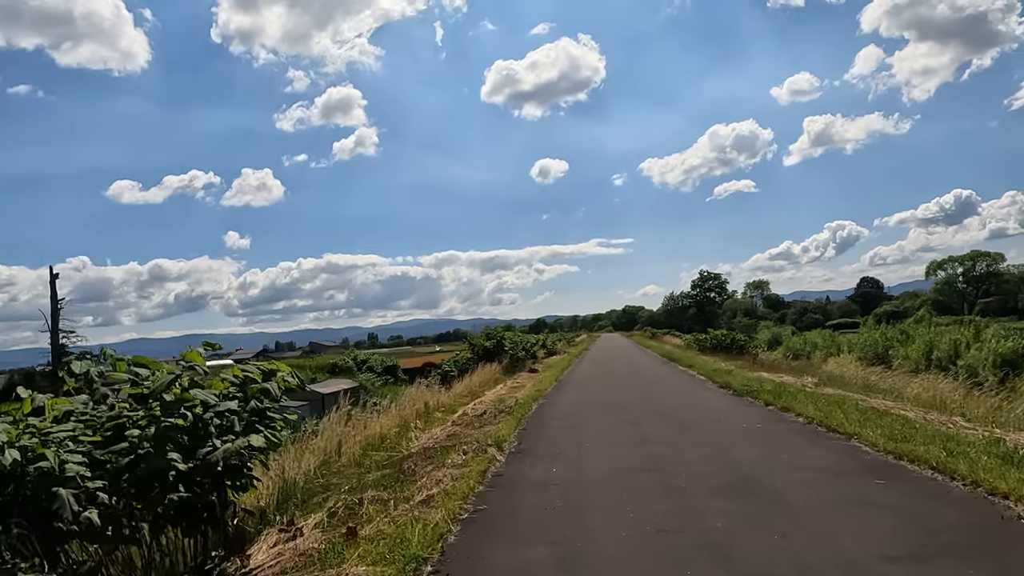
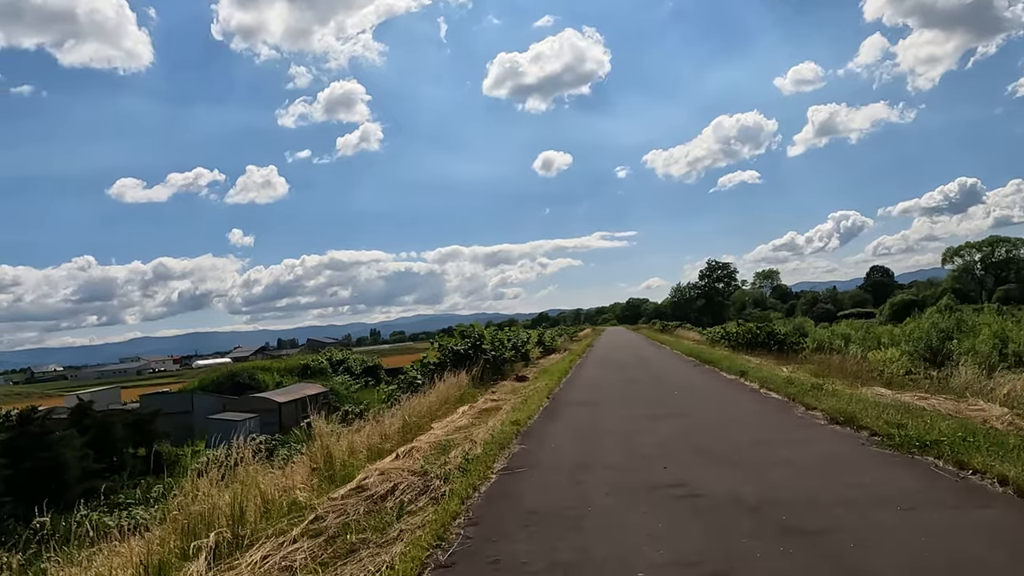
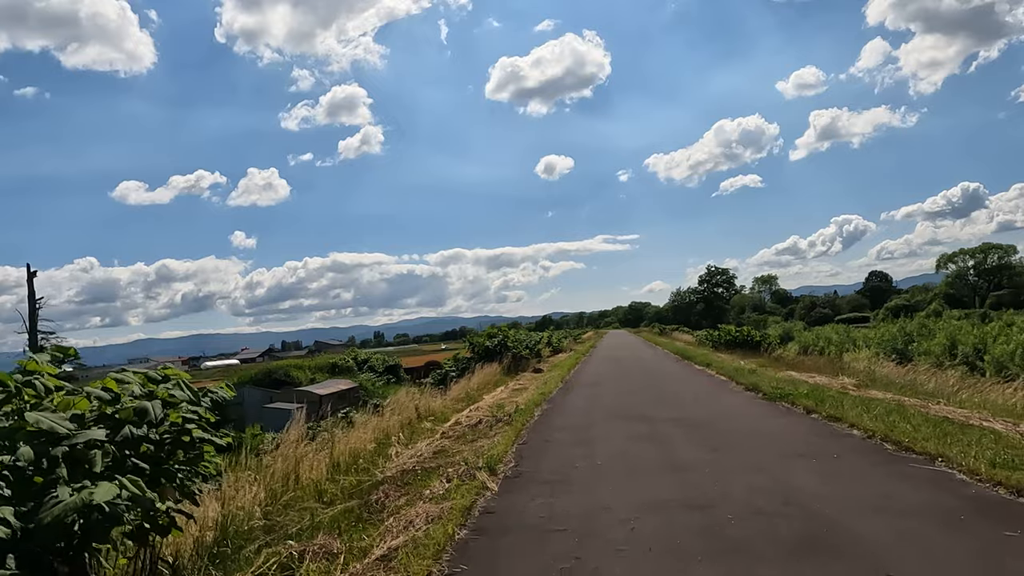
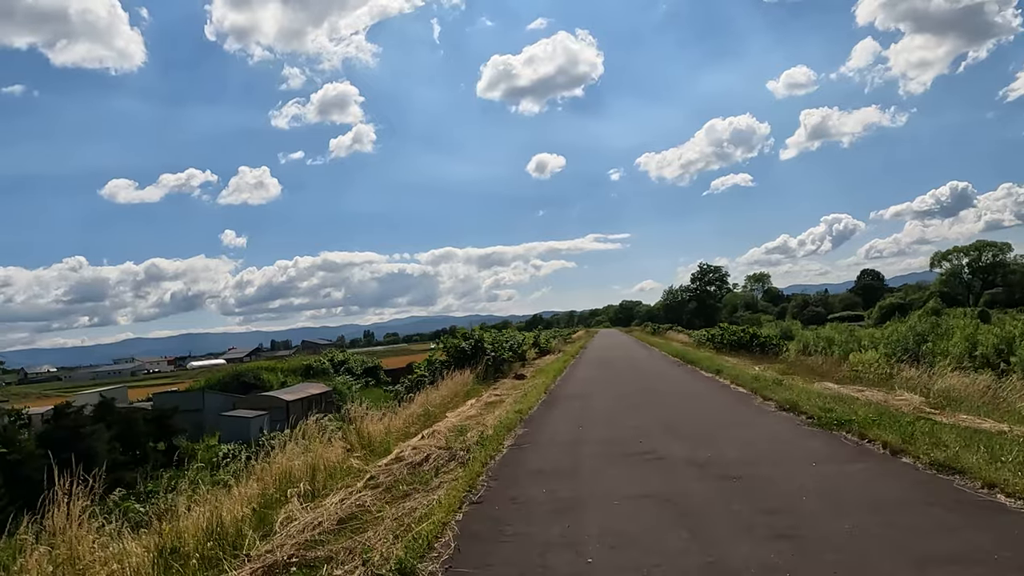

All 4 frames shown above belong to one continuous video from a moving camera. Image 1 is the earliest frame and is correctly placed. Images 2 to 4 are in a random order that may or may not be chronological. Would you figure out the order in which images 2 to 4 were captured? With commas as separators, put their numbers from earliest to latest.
3, 4, 2
